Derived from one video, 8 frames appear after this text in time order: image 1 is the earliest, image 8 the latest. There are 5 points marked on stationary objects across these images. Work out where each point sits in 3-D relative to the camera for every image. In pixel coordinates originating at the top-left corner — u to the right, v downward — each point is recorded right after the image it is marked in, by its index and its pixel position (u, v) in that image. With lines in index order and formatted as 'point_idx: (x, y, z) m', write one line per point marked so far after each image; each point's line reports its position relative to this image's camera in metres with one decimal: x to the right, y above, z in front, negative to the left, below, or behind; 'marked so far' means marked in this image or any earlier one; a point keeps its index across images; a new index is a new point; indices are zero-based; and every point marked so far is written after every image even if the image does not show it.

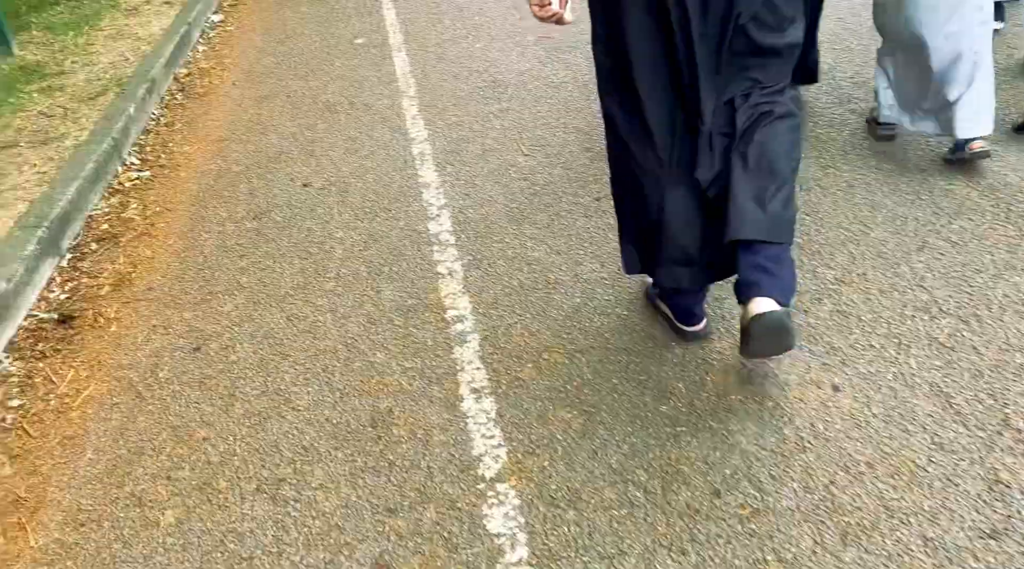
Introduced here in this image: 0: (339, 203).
0: (-0.7, +0.3, +3.2) m
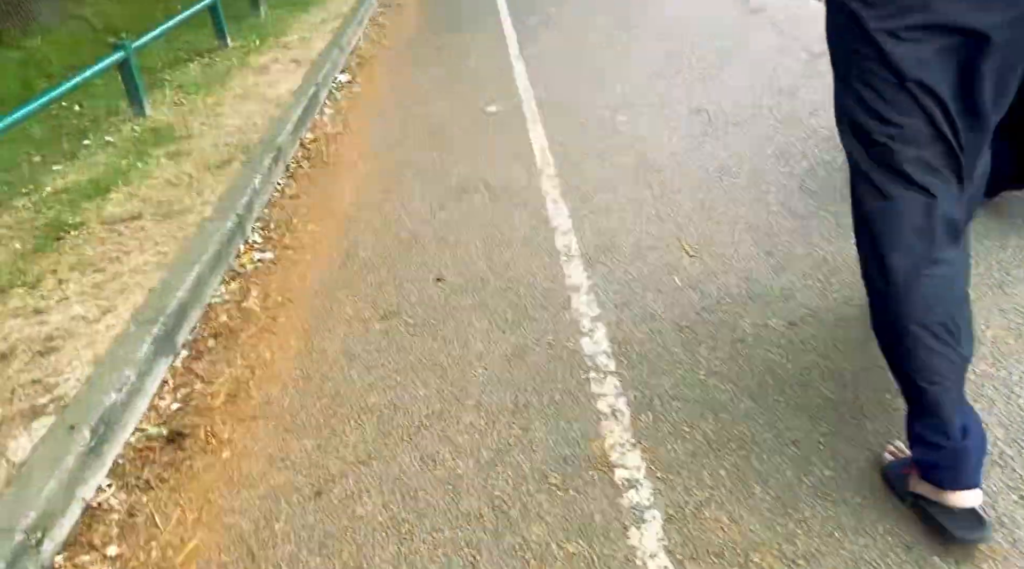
0: (-0.1, -0.1, +2.9) m
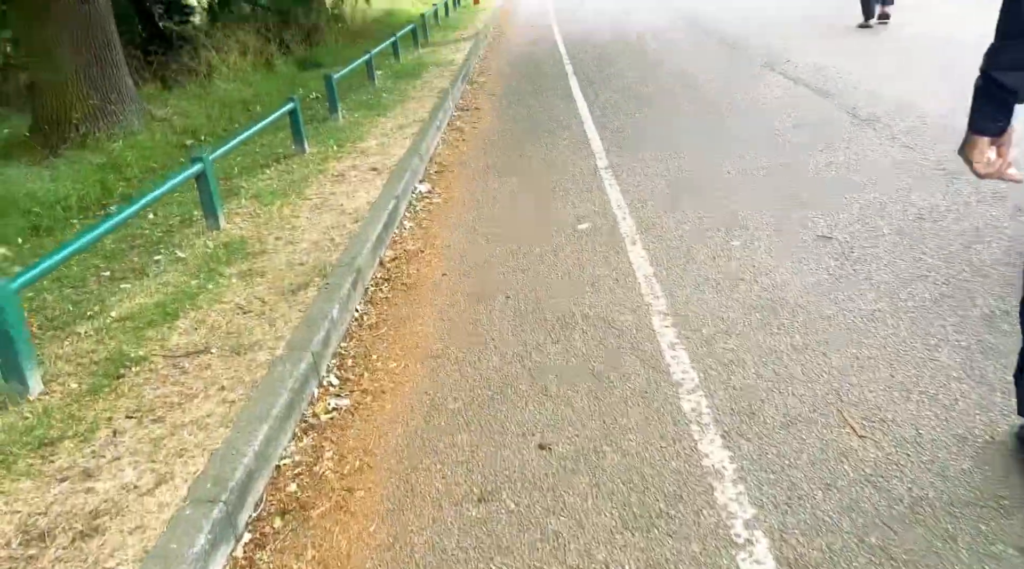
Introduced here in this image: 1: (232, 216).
0: (+0.2, -0.6, +2.4) m
1: (-2.0, +0.5, +5.6) m
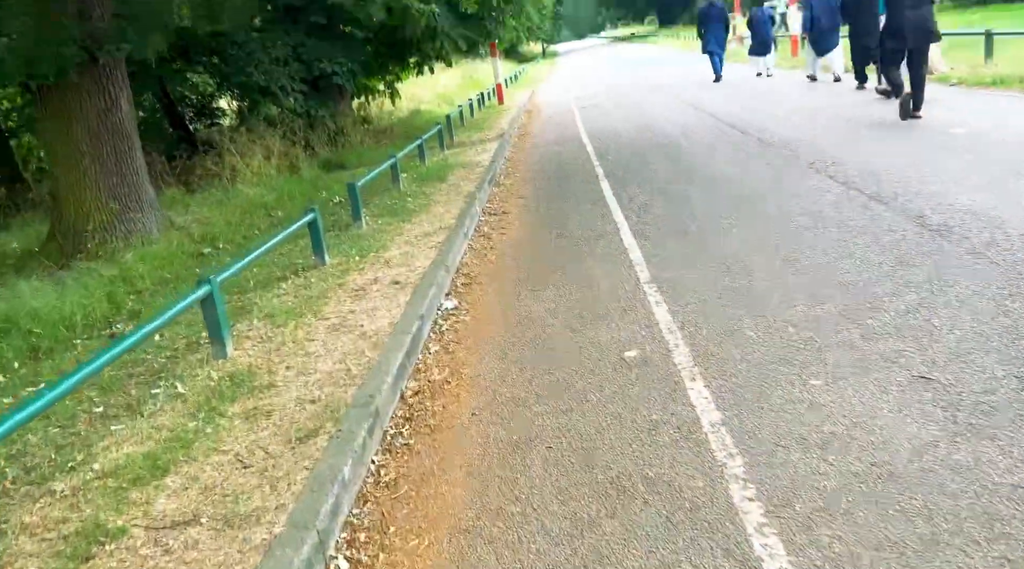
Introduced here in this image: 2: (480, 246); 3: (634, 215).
0: (+0.4, -1.1, +1.7) m
1: (-1.7, -0.4, +5.1) m
2: (-0.3, +0.4, +7.3) m
3: (+1.1, +0.6, +7.2) m
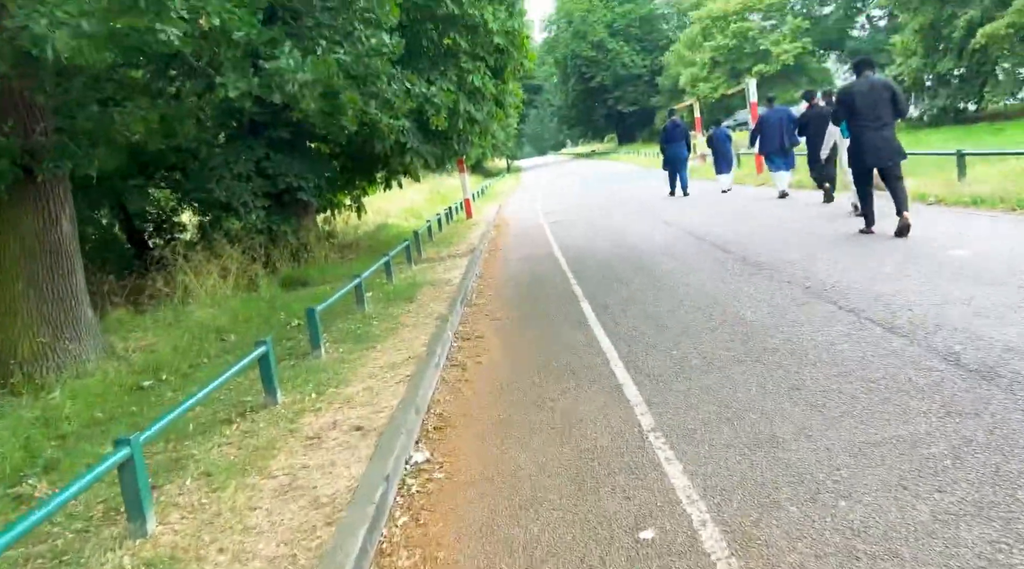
0: (+0.4, -1.4, +0.9) m
1: (-1.8, -1.2, +4.2) m
2: (-0.5, -0.8, +6.6) m
3: (+0.9, -0.5, +6.5) m
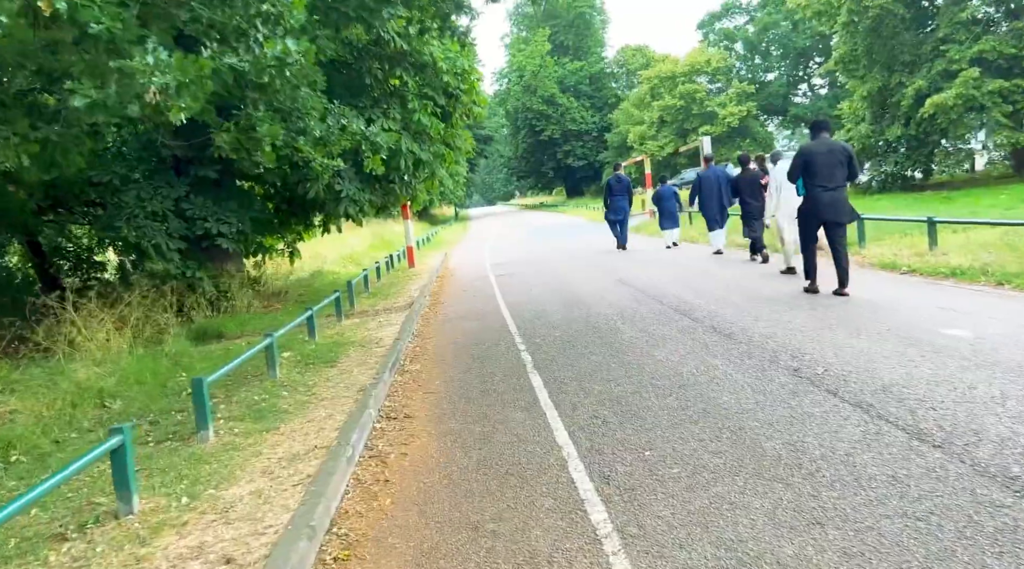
0: (+0.4, -1.6, -0.4) m
1: (-2.1, -1.5, +2.8) m
2: (-0.9, -1.3, +5.2) m
3: (+0.5, -1.0, +5.3) m
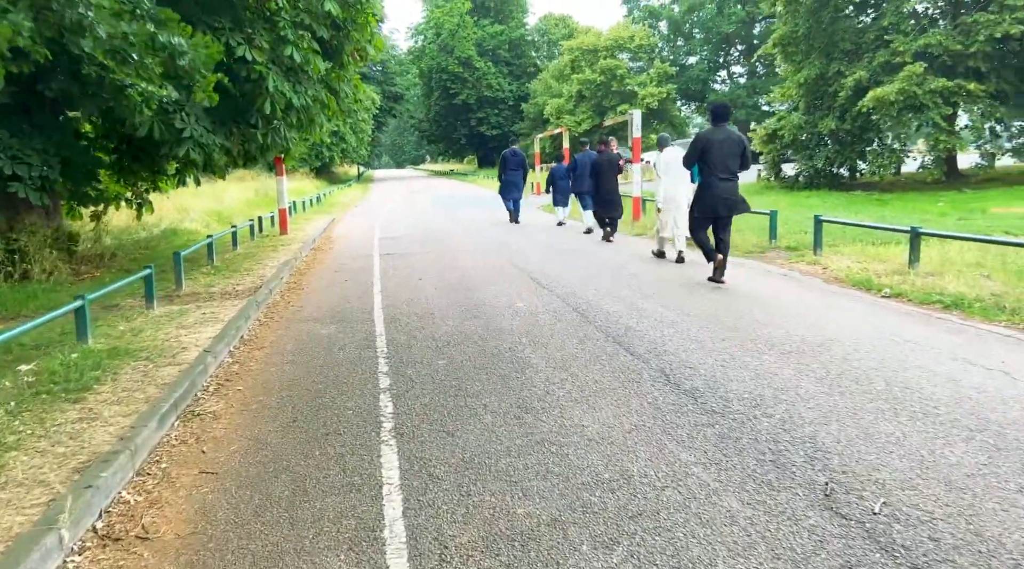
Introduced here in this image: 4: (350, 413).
0: (+0.3, -2.0, -3.1) m
1: (-2.5, -1.6, -0.3) m
2: (-1.6, -1.4, +2.3) m
3: (-0.2, -1.2, +2.5) m
4: (-1.1, -0.9, +5.3) m
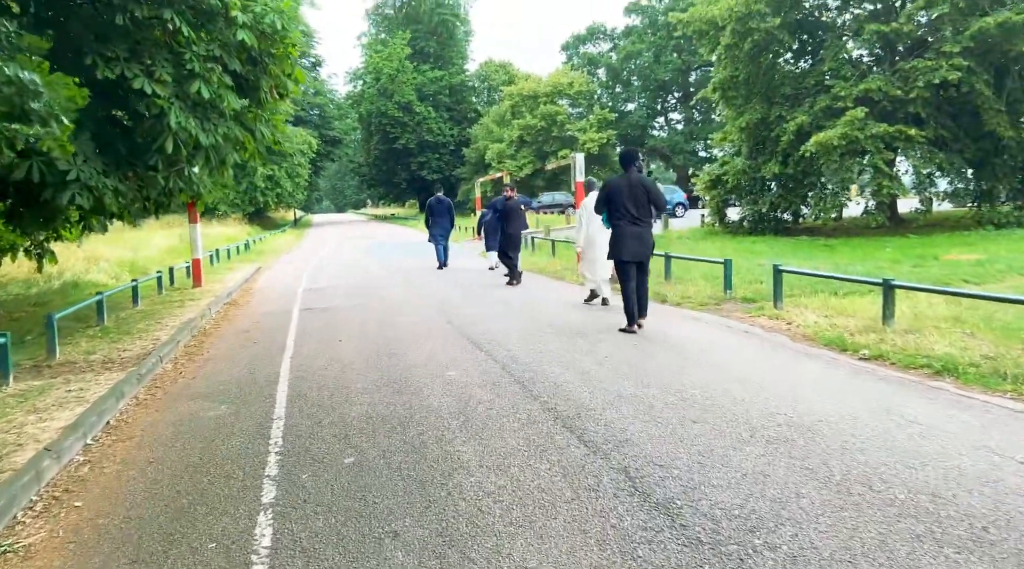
0: (+0.5, -2.0, -4.4) m
1: (-2.5, -1.8, -1.7) m
2: (-1.8, -1.7, +0.9) m
3: (-0.4, -1.5, +1.2) m
4: (-1.5, -1.3, +3.9) m
